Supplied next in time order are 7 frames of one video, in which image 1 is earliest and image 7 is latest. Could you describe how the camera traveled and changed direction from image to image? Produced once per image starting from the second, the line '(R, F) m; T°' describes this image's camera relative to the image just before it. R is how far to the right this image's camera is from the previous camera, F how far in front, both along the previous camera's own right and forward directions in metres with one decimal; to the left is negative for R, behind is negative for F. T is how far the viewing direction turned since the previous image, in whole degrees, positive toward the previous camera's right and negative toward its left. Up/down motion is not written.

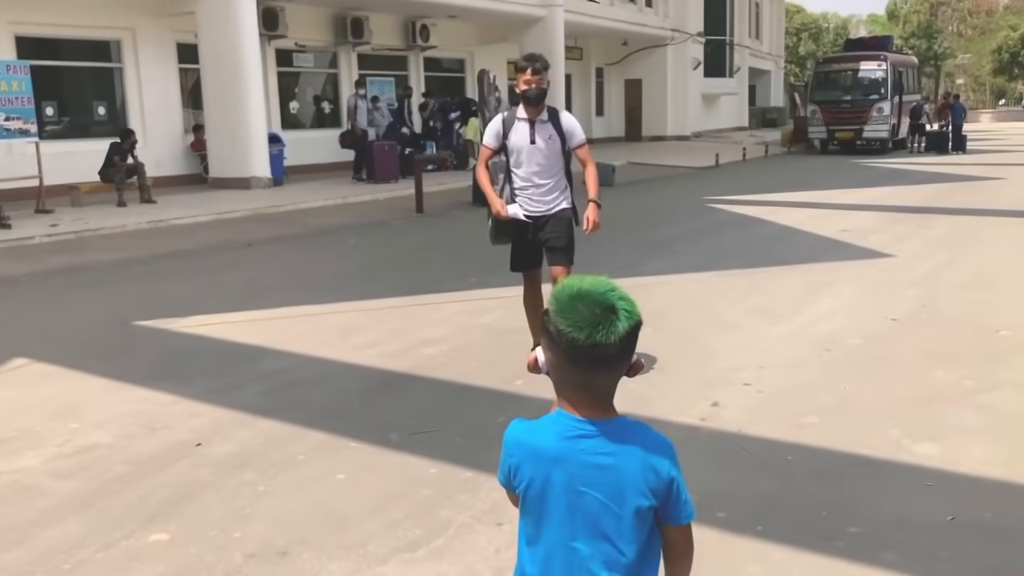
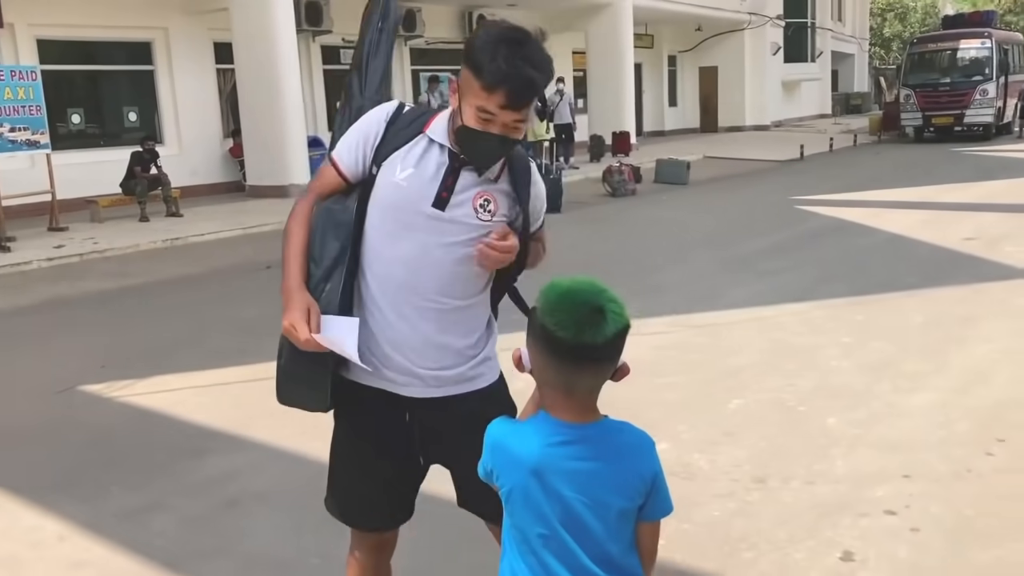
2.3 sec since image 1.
(+0.2, +1.6) m; -4°
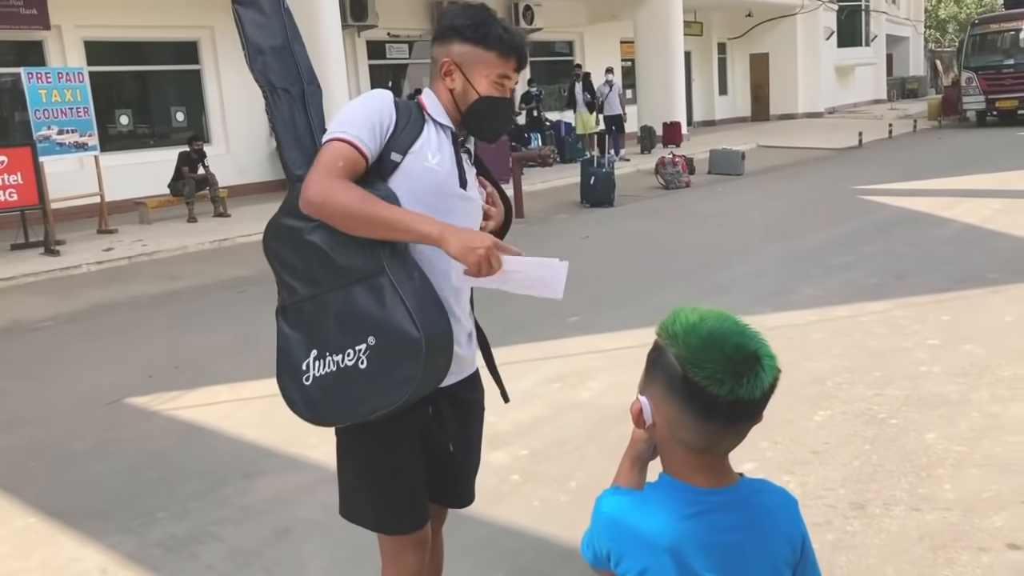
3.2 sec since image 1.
(-0.1, +0.3) m; -3°
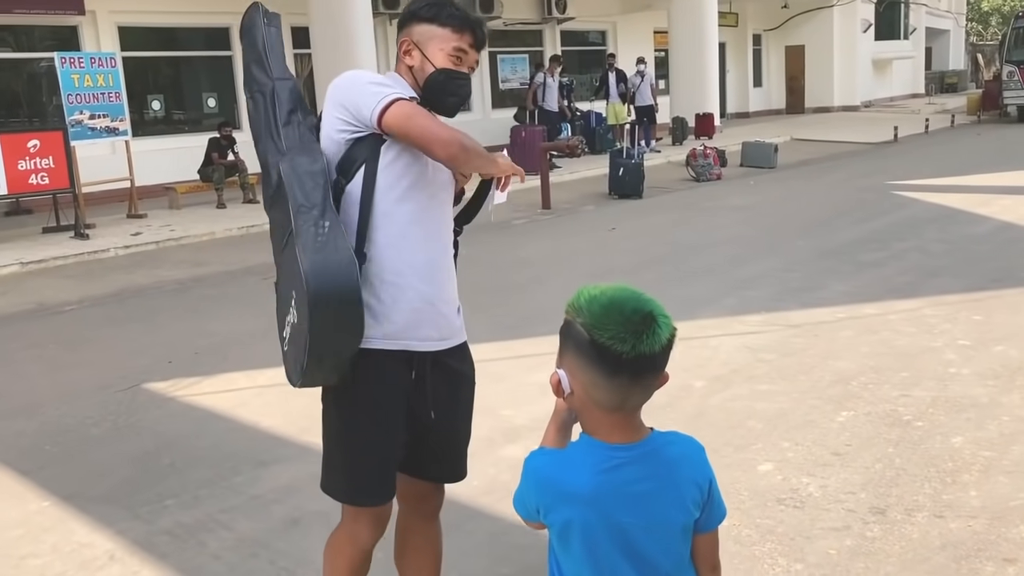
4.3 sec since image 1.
(+0.1, +0.1) m; -2°
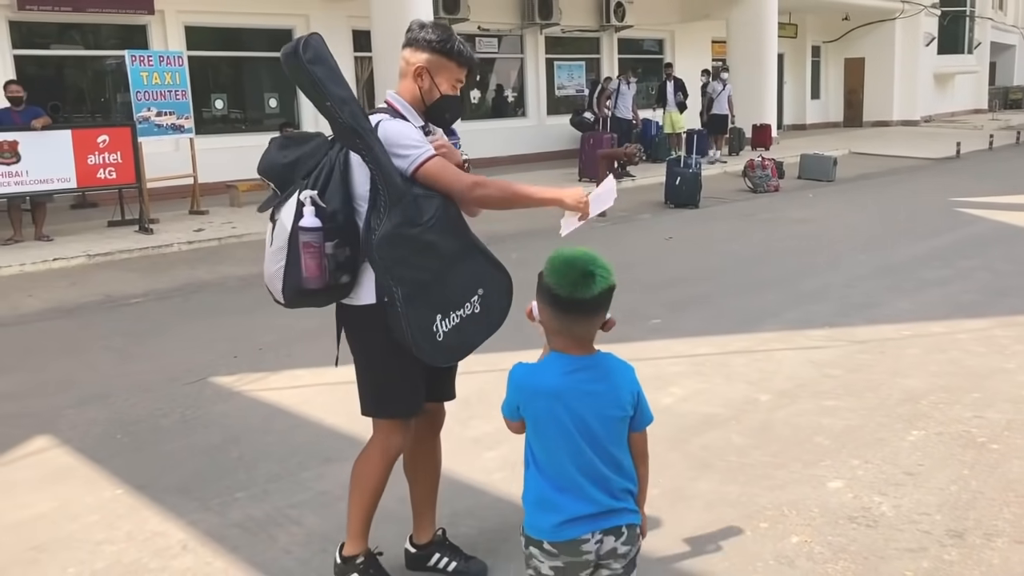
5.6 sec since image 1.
(-0.1, 0.0) m; -3°
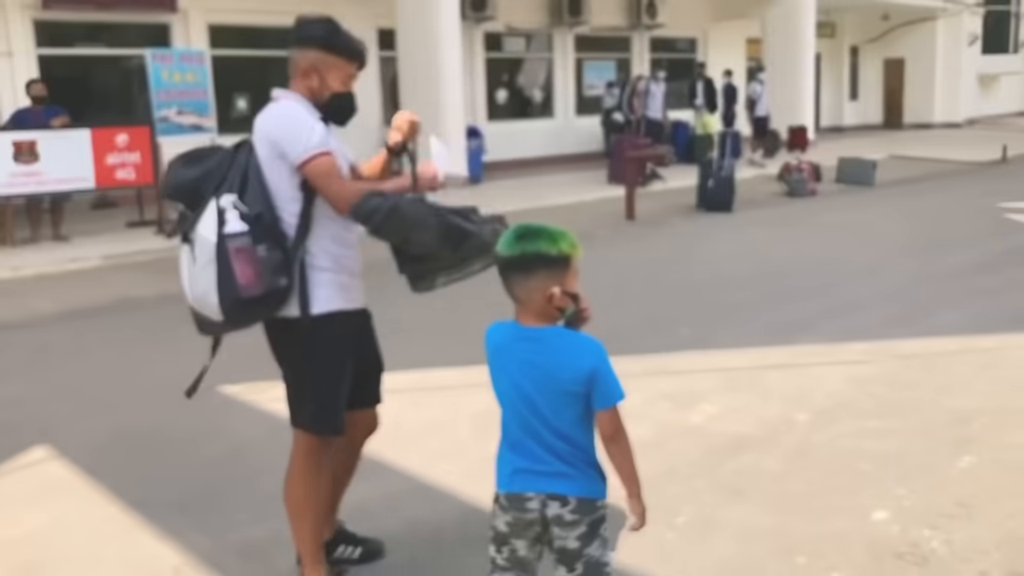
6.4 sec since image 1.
(+0.1, +0.3) m; -2°
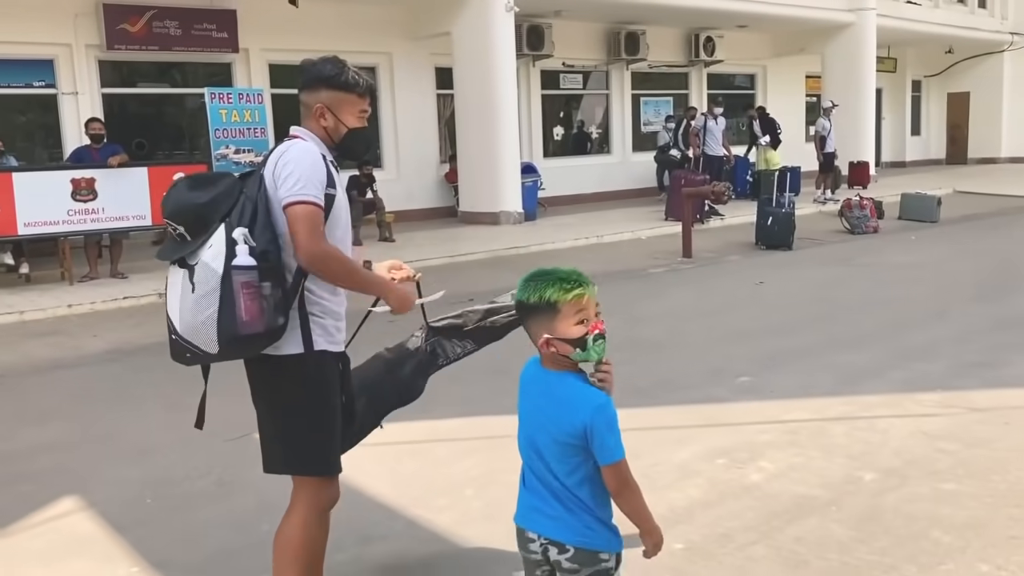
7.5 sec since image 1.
(0.0, +0.2) m; -3°
